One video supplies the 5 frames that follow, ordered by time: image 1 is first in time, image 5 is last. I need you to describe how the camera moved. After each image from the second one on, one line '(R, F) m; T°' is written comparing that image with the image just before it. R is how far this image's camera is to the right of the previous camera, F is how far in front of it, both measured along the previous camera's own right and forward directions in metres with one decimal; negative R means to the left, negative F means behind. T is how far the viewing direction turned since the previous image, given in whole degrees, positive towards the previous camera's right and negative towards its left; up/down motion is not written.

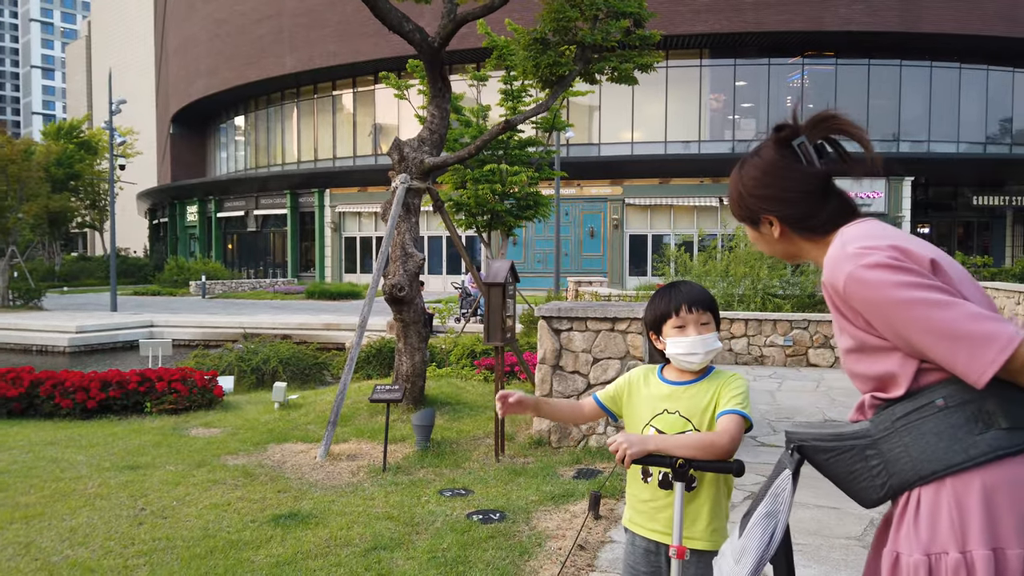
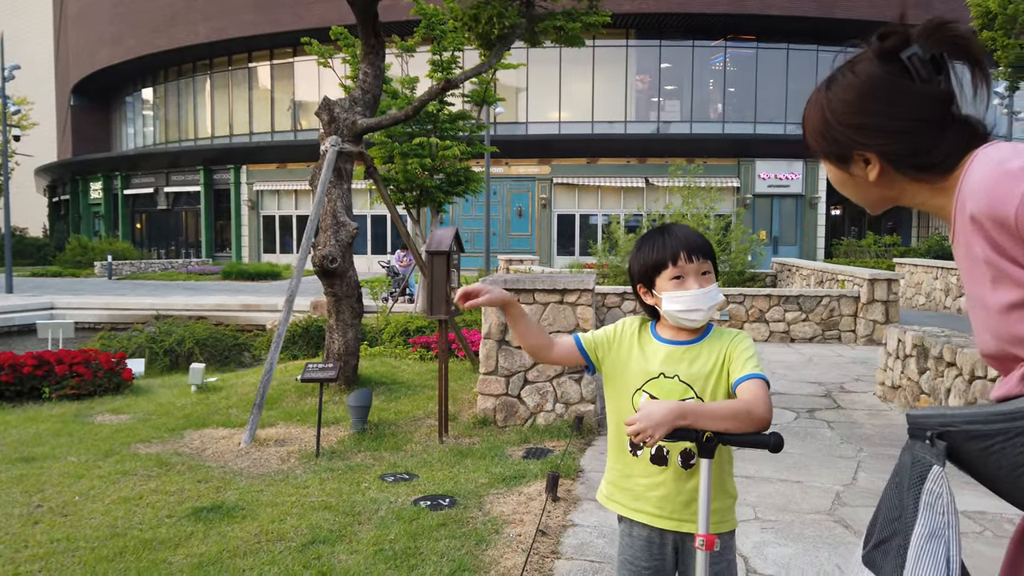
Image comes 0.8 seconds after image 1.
(-0.2, +0.4) m; +6°
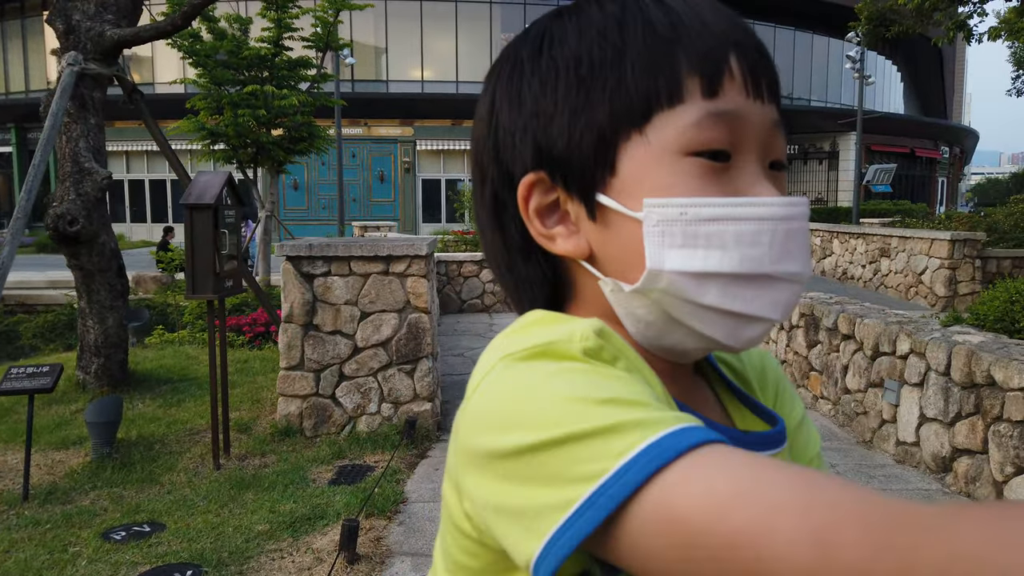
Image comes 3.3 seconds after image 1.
(+0.4, +1.4) m; +10°
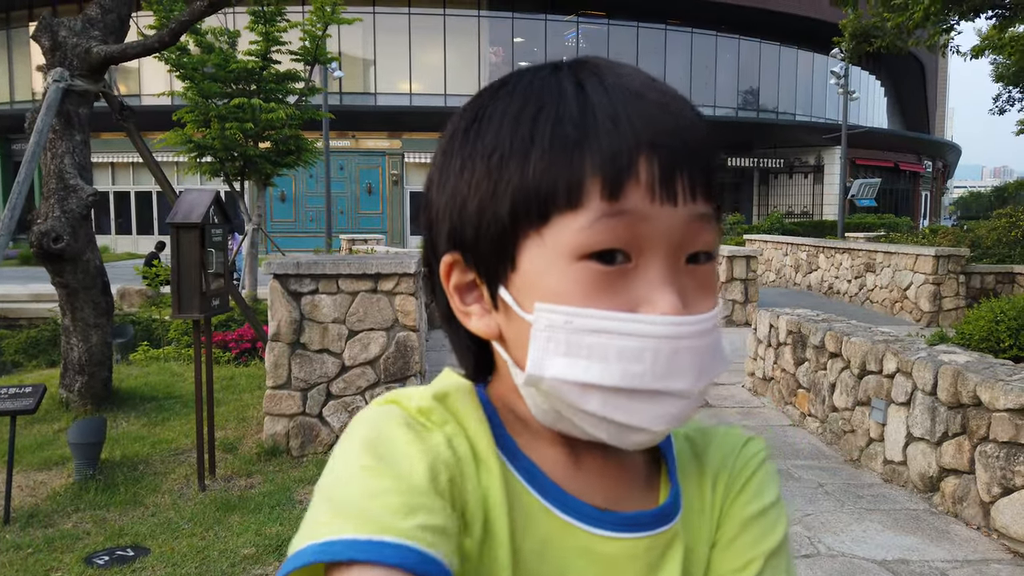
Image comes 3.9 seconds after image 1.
(0.0, 0.0) m; +1°
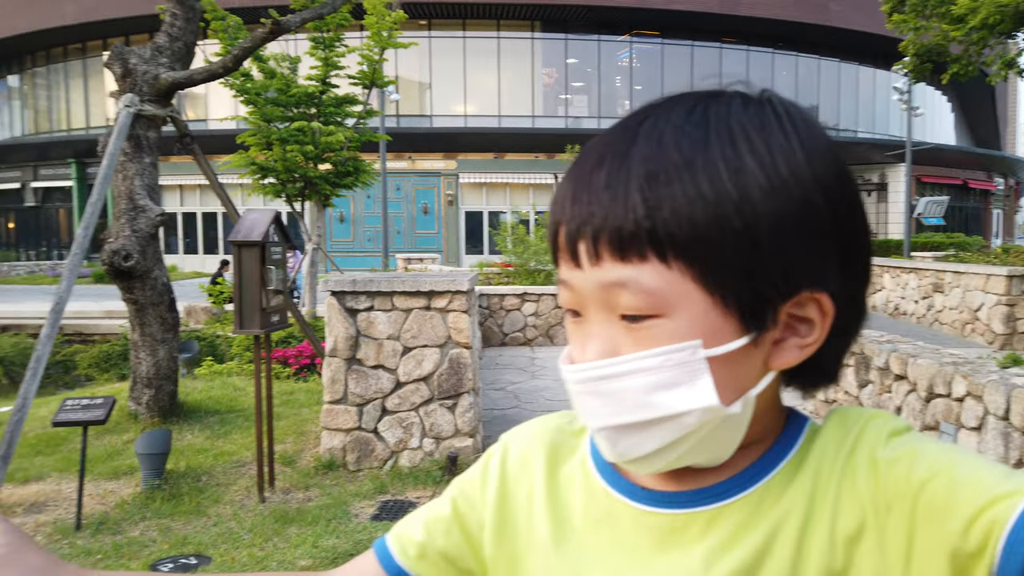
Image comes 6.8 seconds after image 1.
(0.0, 0.0) m; -4°
